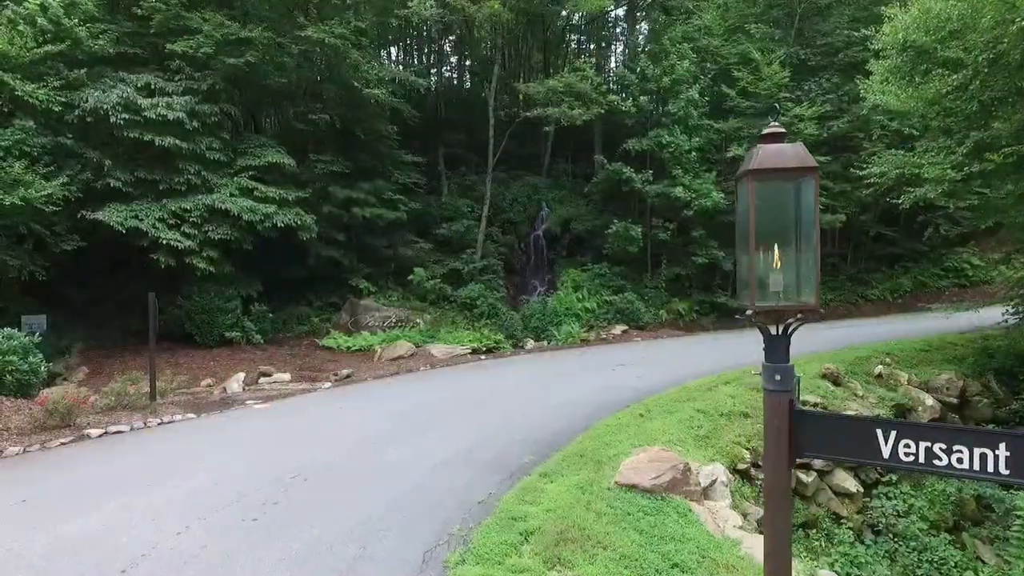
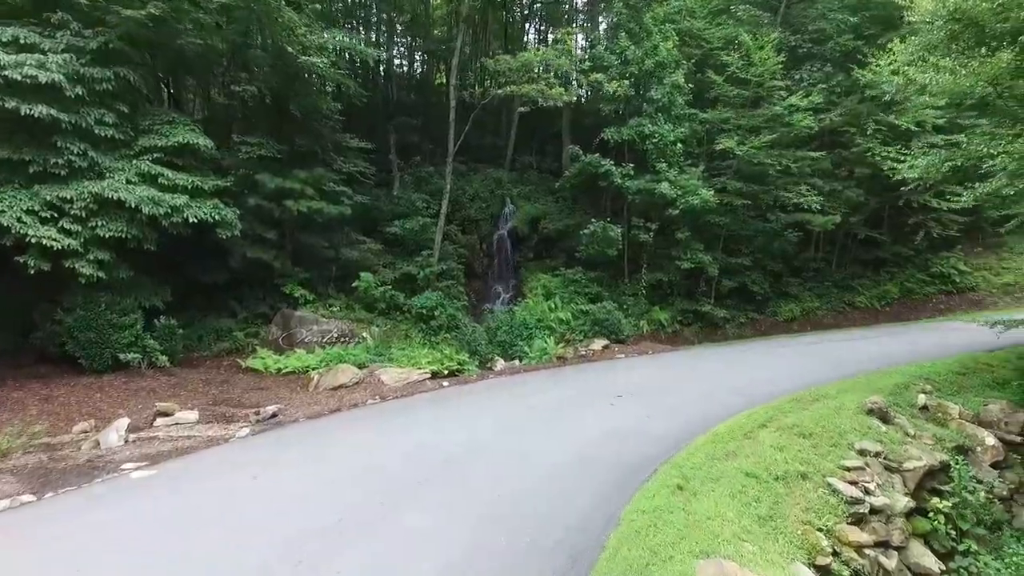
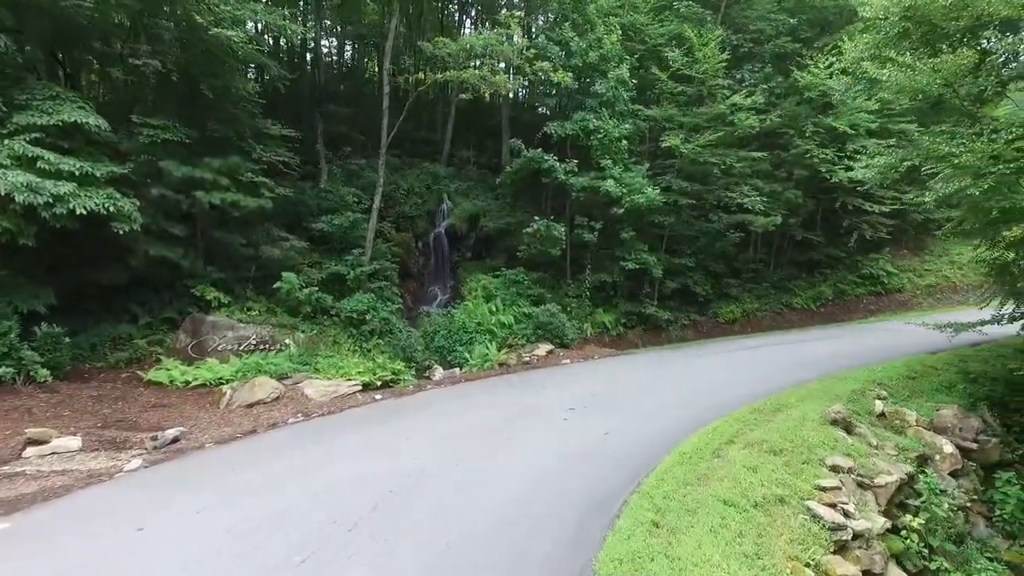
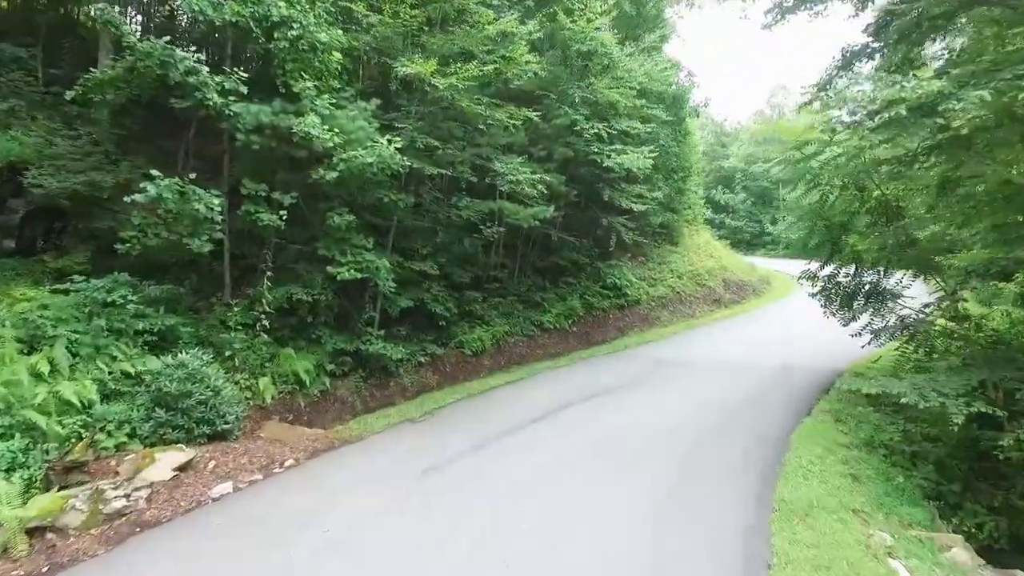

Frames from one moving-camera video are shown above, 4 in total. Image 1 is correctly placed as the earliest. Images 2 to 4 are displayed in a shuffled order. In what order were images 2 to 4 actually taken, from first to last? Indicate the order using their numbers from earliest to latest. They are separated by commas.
2, 3, 4
